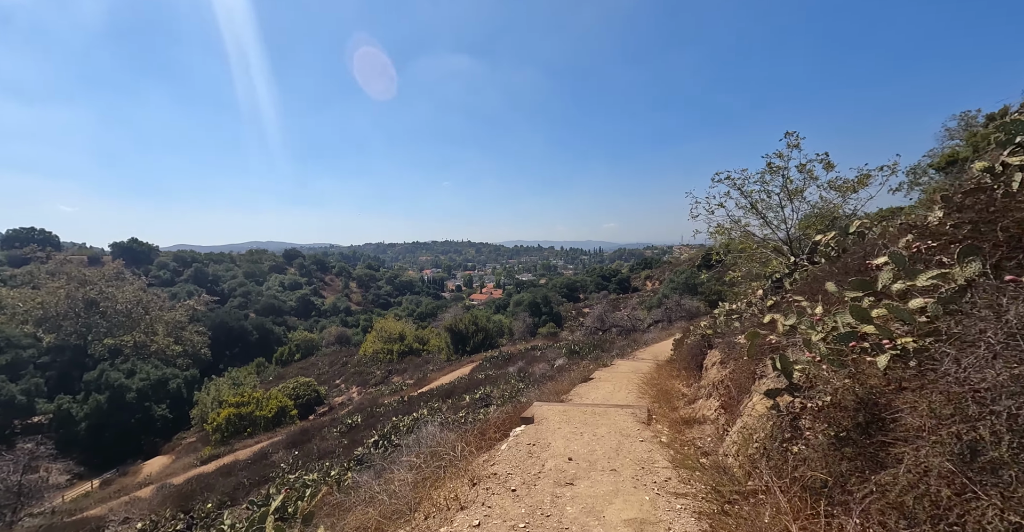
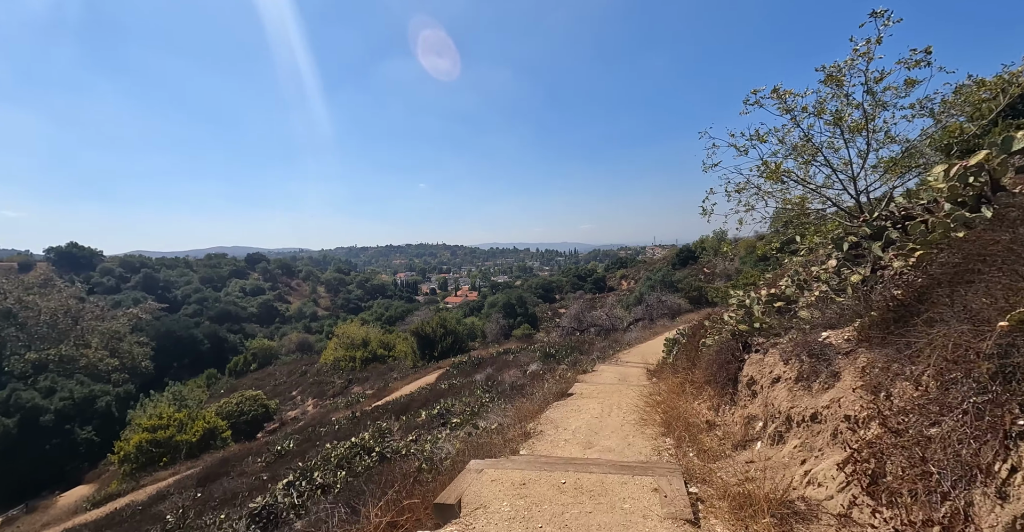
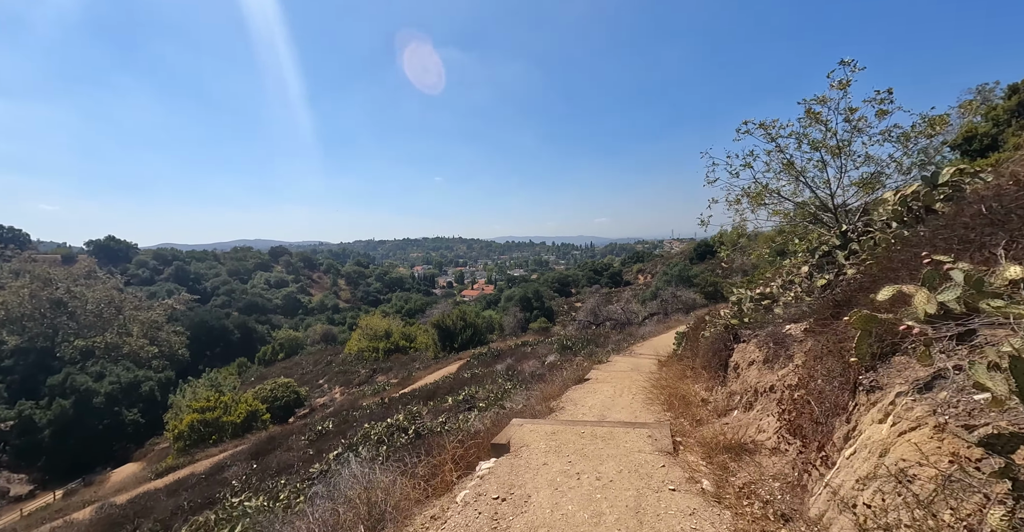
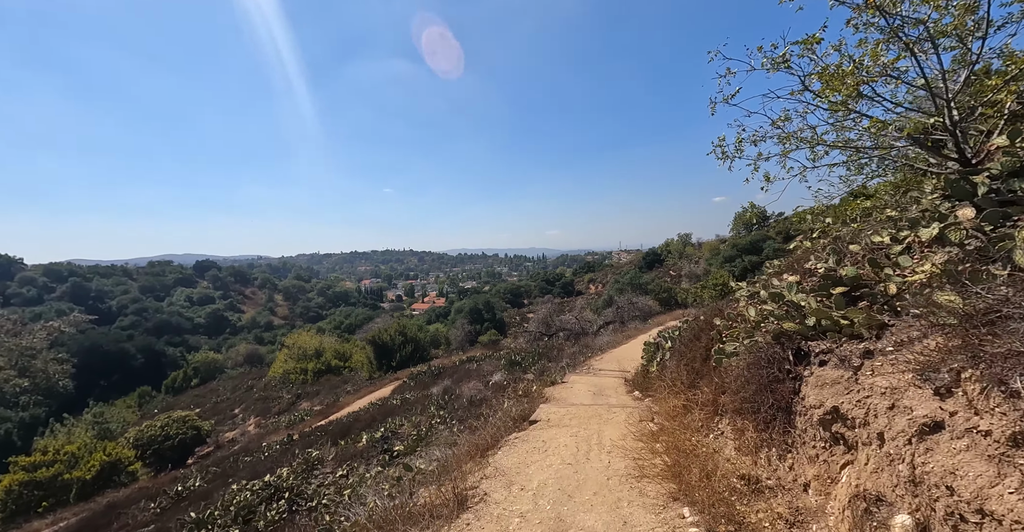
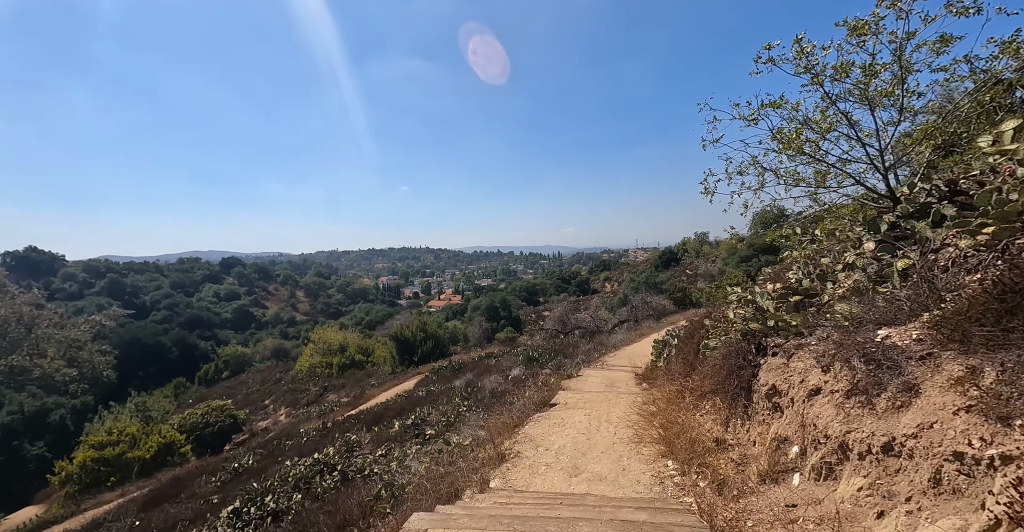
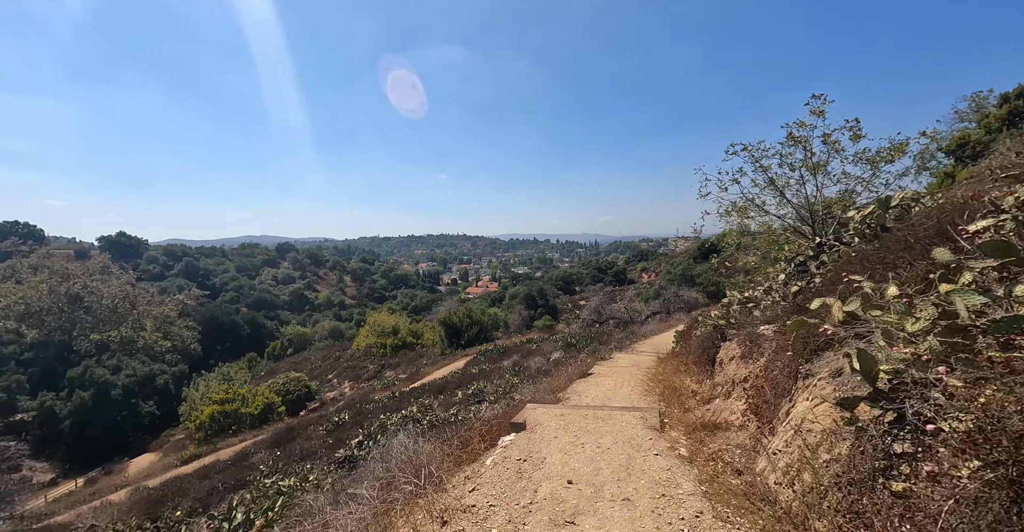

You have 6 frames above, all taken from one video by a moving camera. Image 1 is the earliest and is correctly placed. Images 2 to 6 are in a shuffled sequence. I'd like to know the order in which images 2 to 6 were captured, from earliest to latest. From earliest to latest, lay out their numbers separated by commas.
6, 3, 2, 5, 4
